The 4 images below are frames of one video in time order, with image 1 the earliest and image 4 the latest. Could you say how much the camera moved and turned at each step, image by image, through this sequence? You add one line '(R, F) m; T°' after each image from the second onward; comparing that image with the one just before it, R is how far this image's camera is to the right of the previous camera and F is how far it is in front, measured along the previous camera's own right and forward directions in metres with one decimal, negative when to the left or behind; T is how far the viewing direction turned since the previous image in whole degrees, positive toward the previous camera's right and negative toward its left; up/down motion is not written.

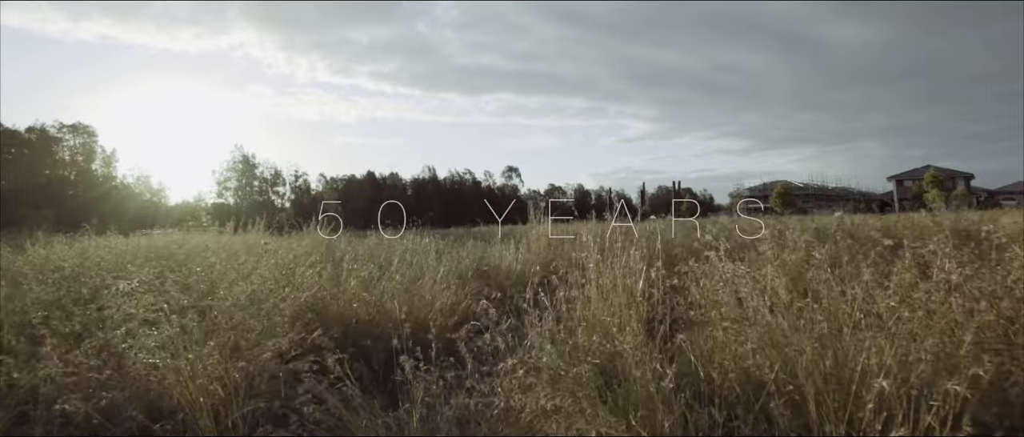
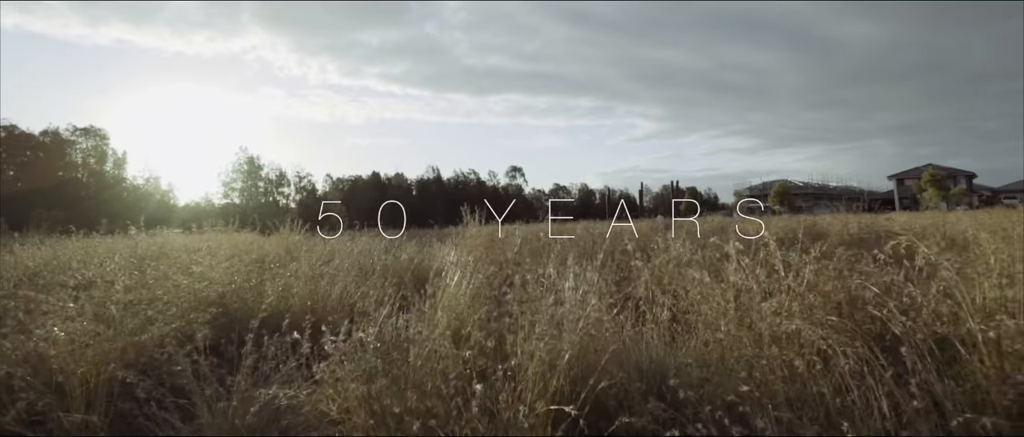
(+1.2, -0.5) m; -2°
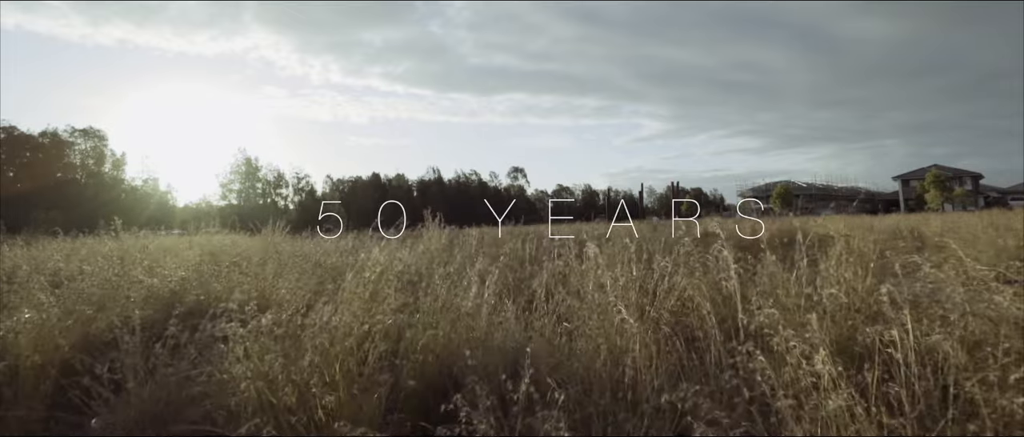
(+0.6, +0.3) m; -1°
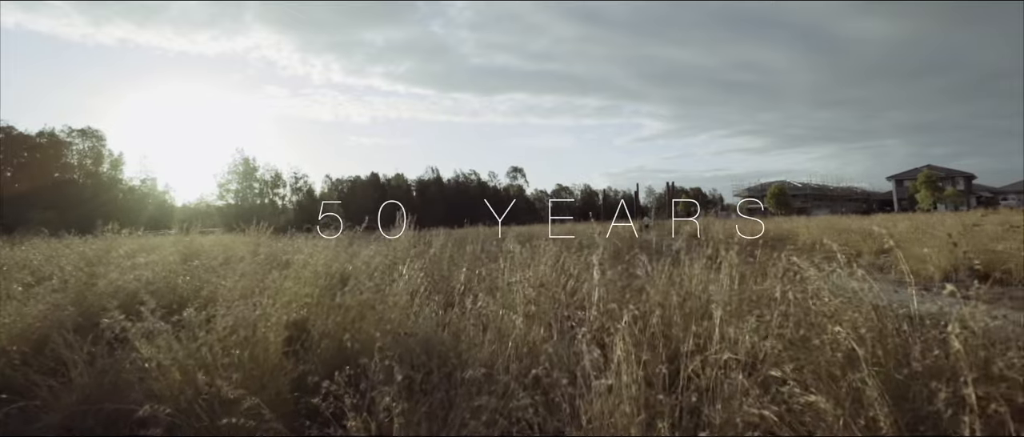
(+0.4, 0.0) m; 0°
